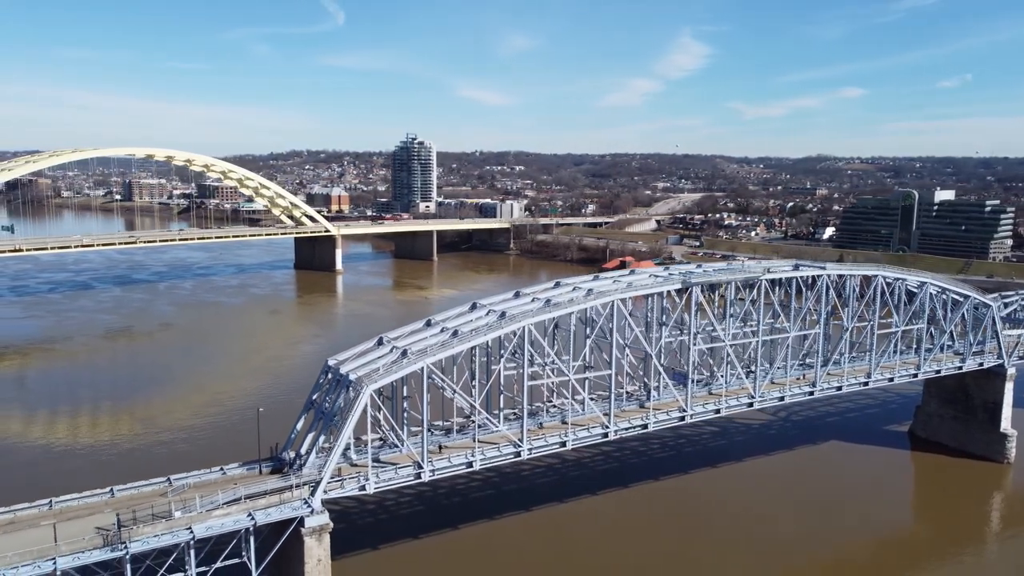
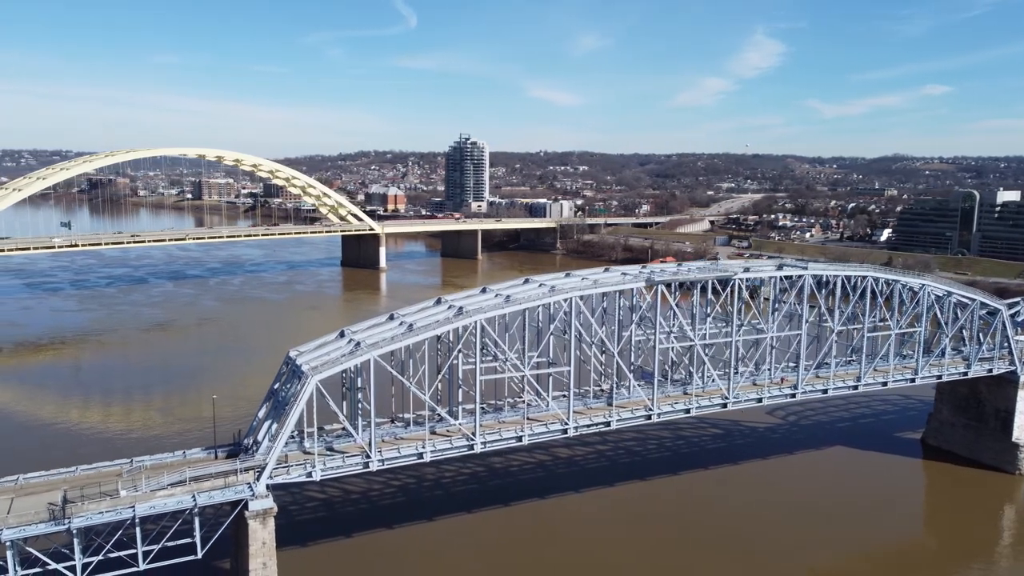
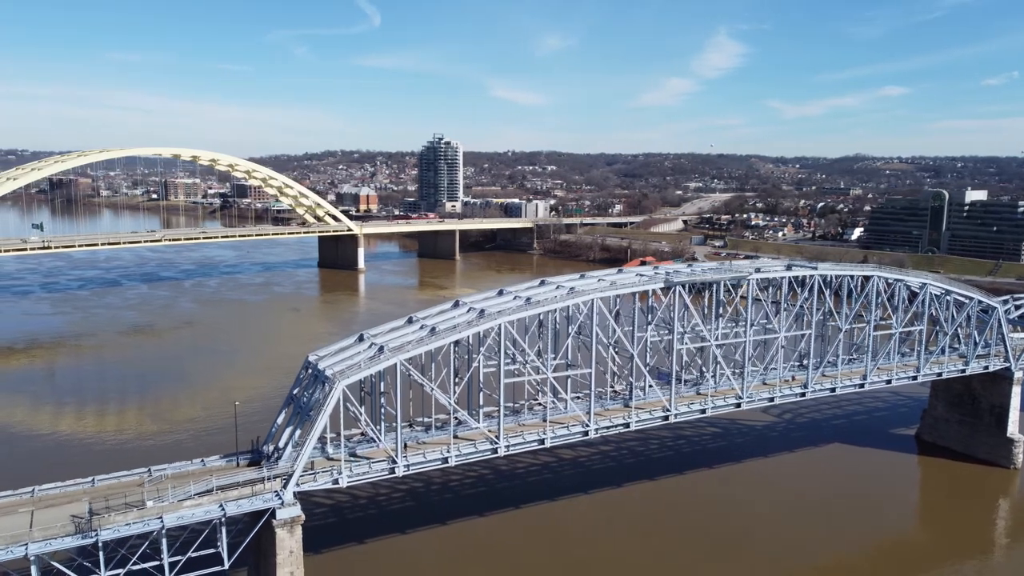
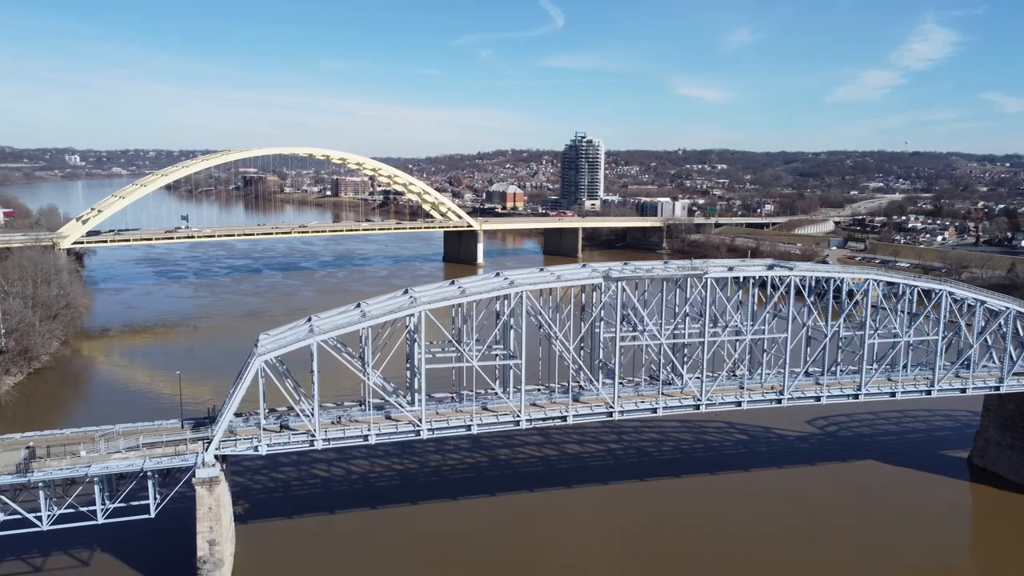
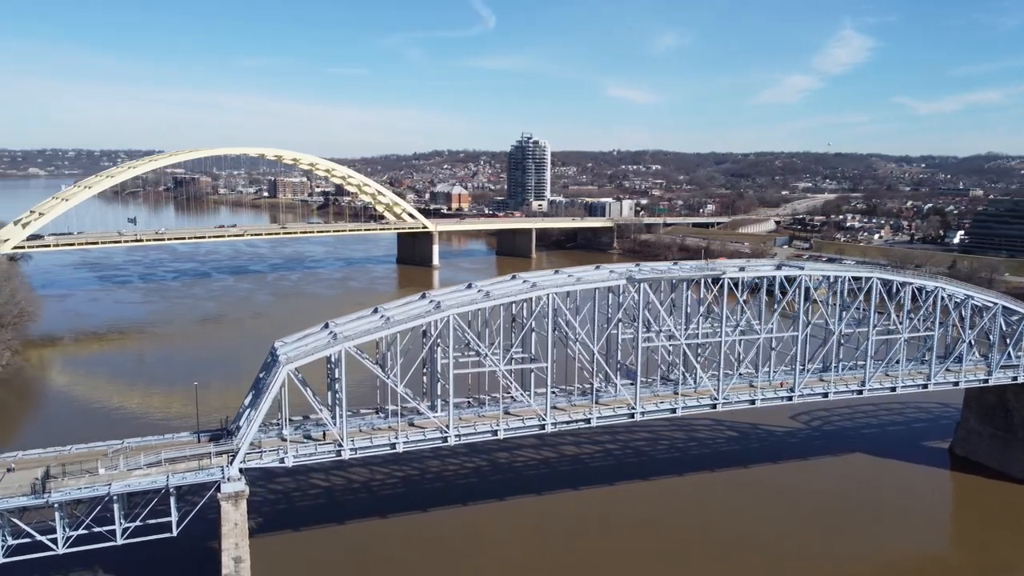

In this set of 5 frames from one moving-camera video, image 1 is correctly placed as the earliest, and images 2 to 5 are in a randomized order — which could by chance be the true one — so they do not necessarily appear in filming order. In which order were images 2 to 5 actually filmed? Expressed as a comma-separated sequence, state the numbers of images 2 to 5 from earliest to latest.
3, 2, 5, 4
